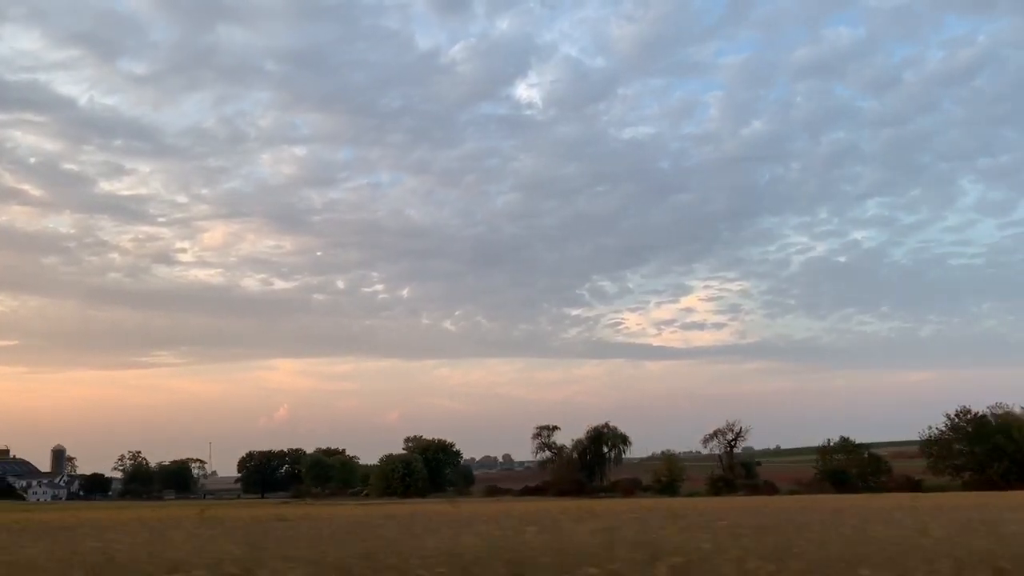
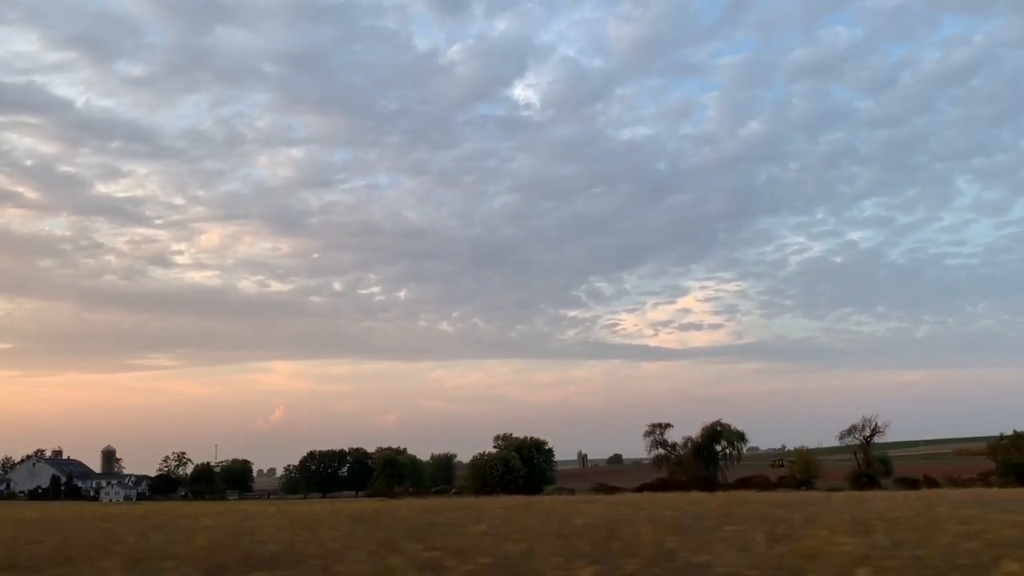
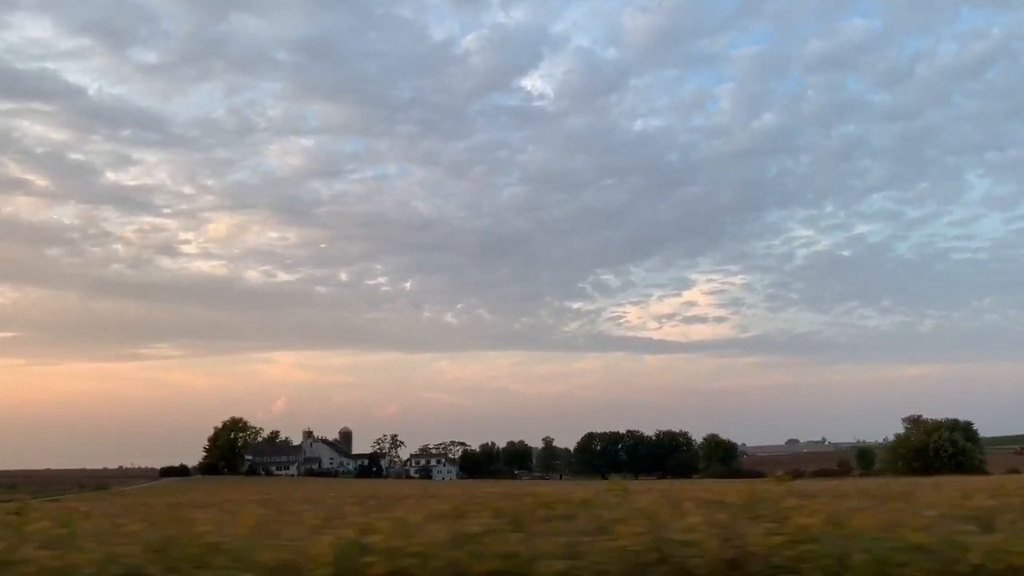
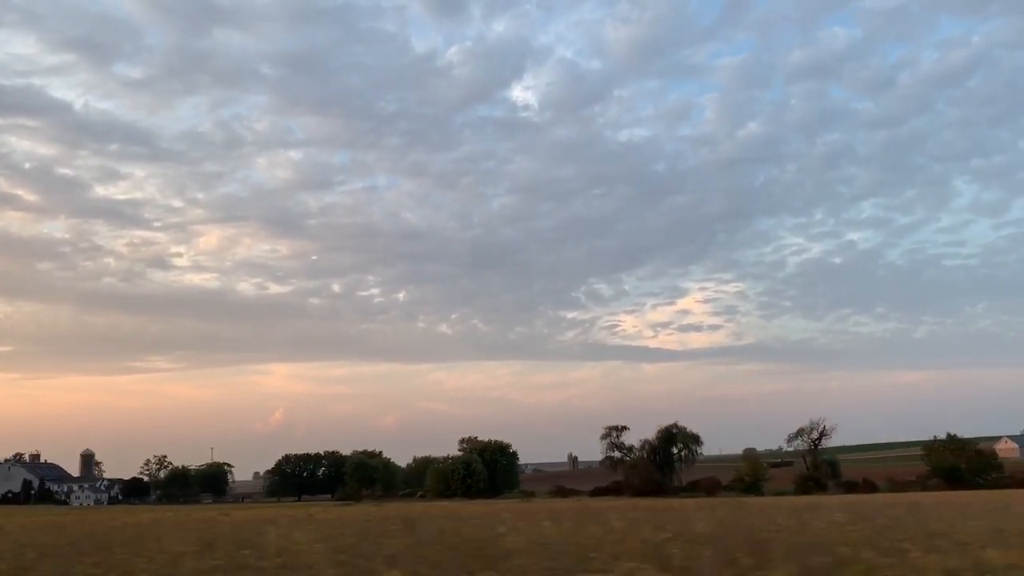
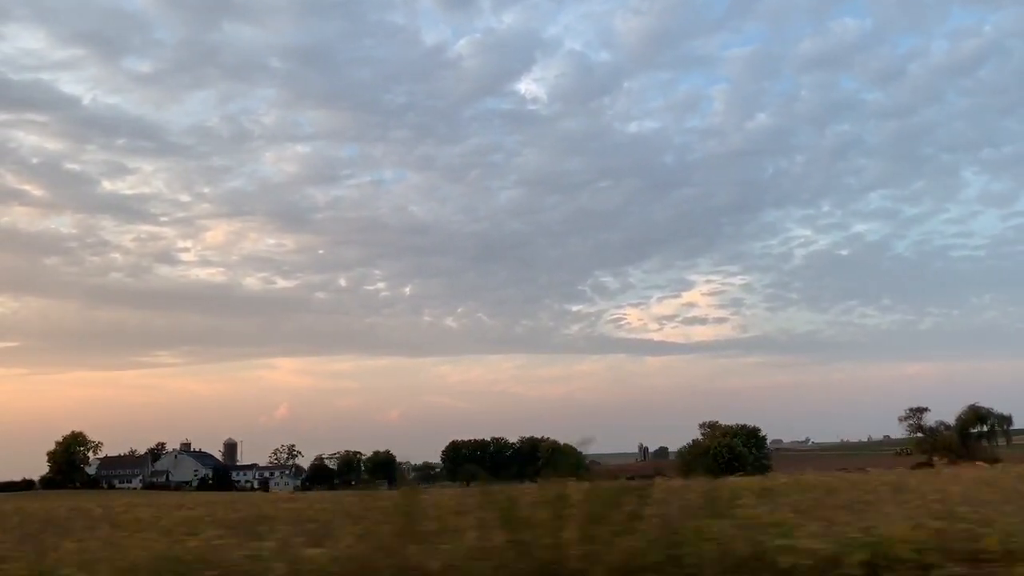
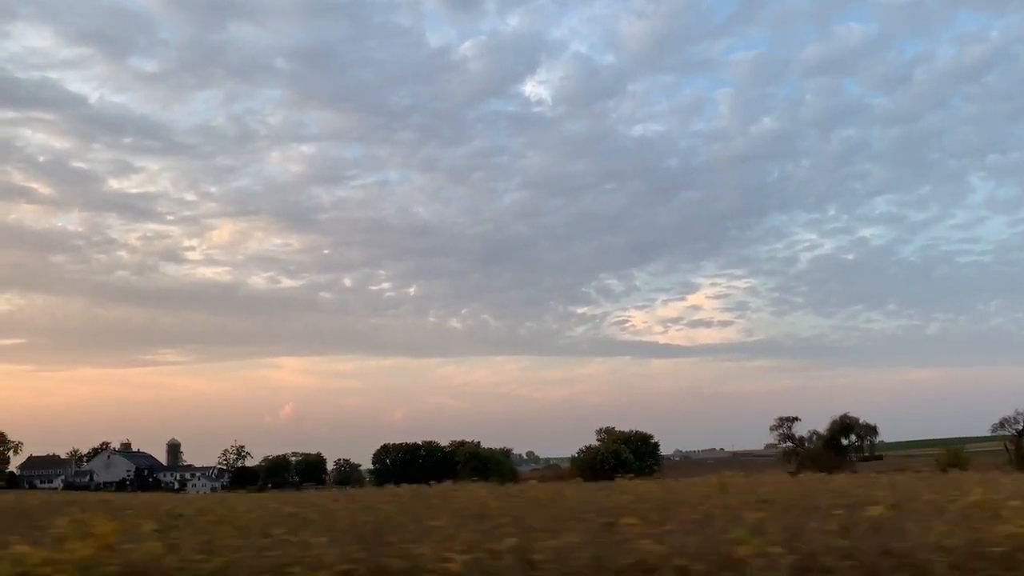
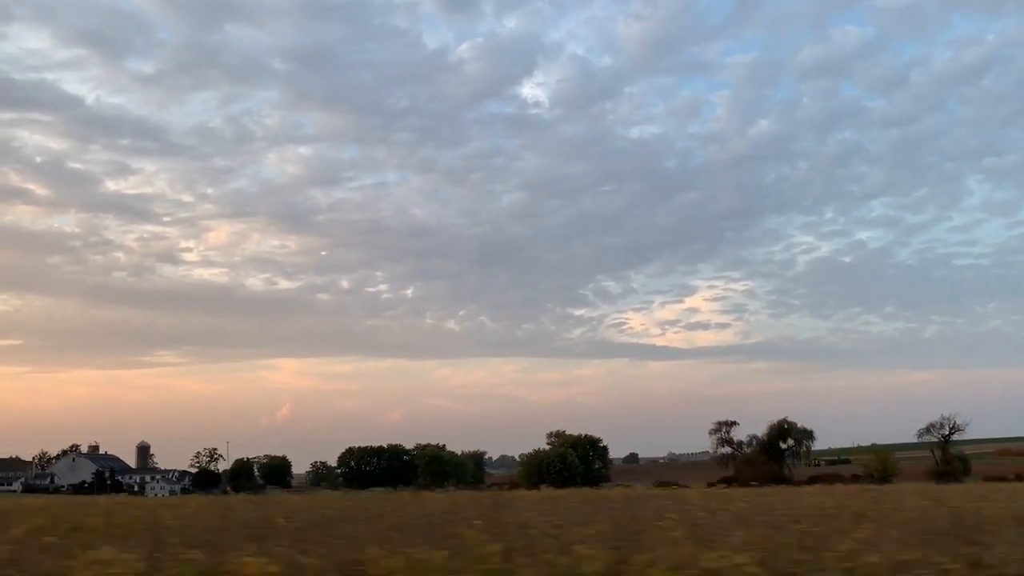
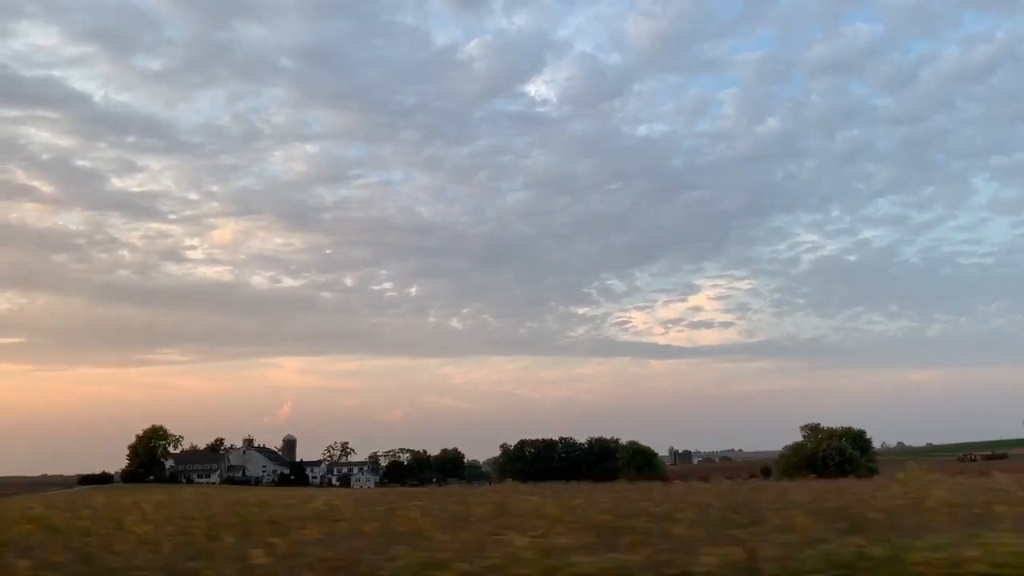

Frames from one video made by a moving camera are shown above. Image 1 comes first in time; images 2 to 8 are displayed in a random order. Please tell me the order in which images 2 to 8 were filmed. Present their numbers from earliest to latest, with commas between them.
4, 2, 7, 6, 5, 8, 3
